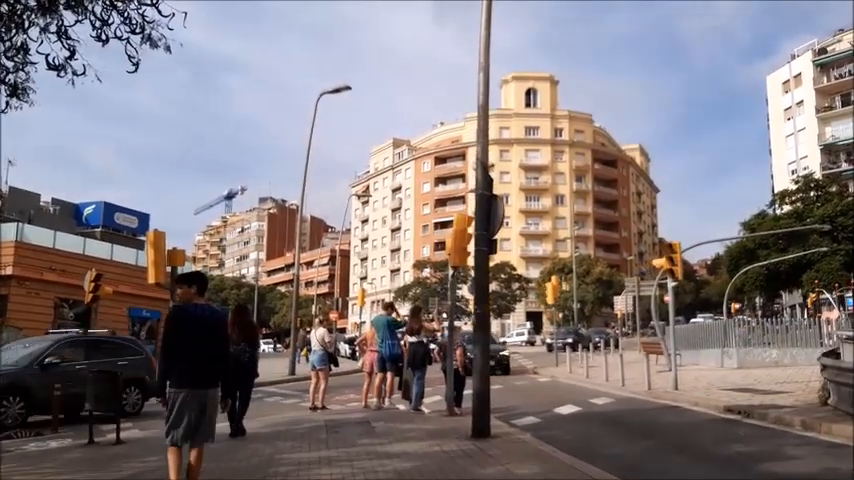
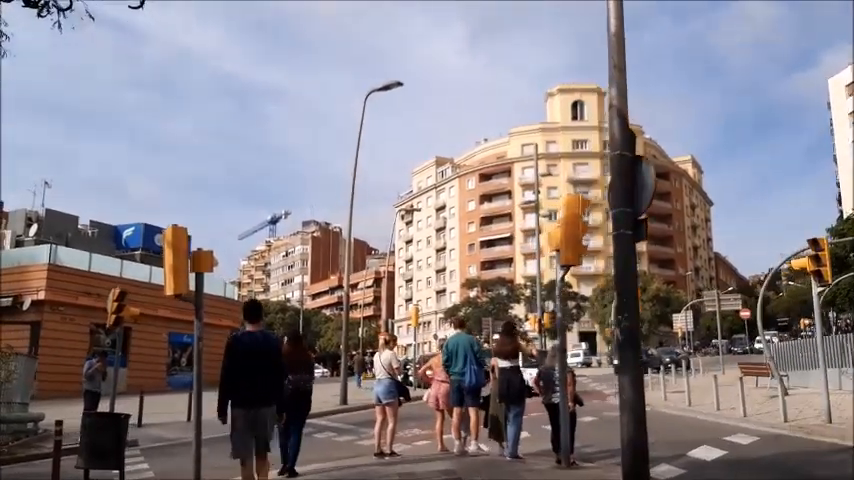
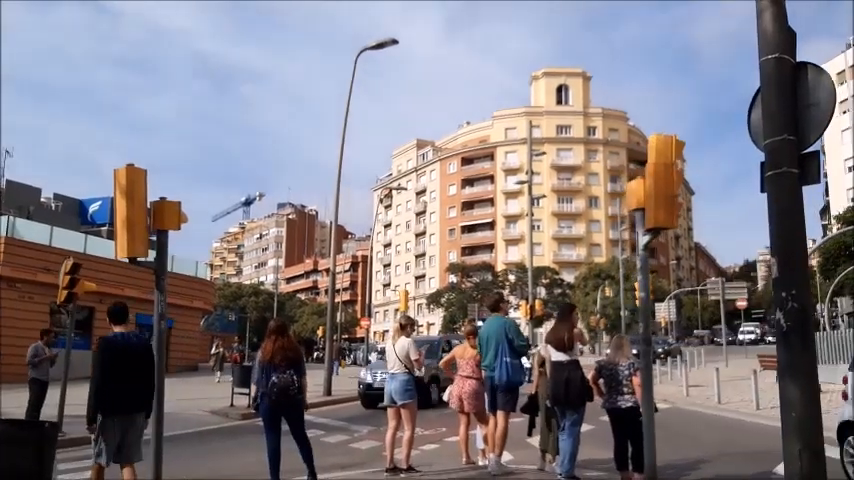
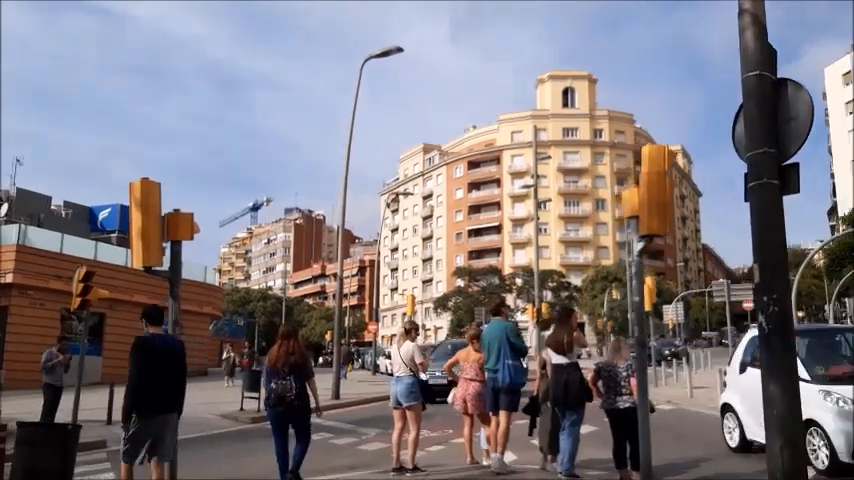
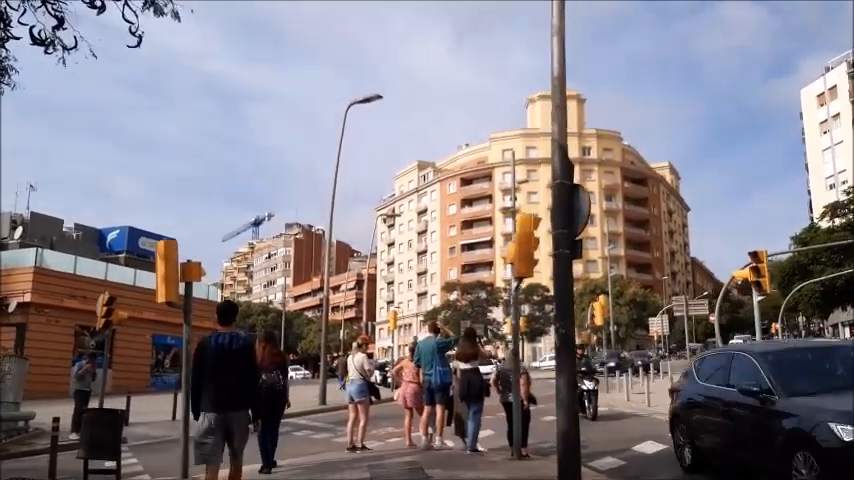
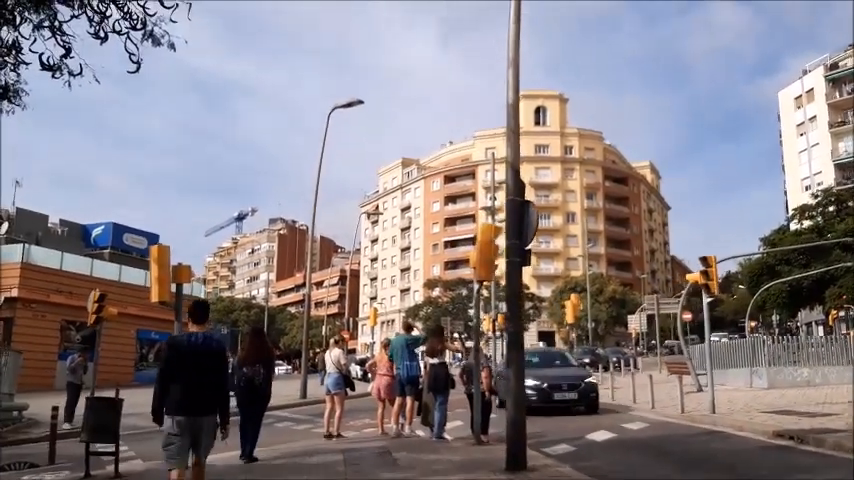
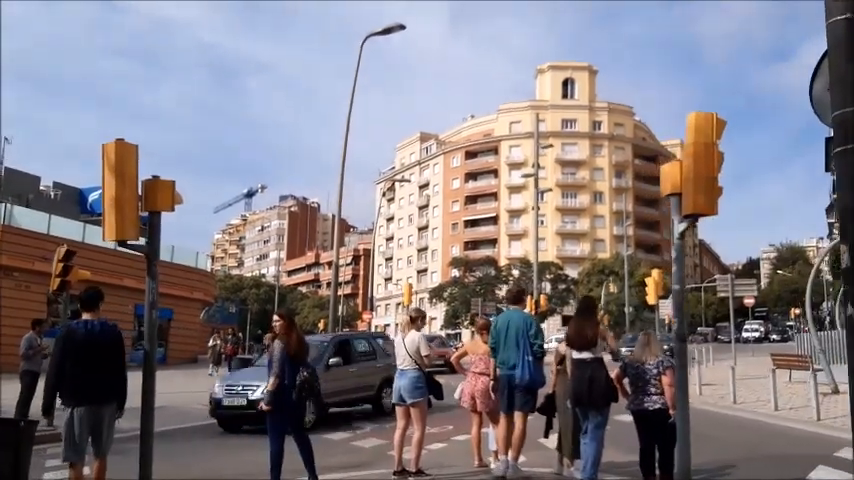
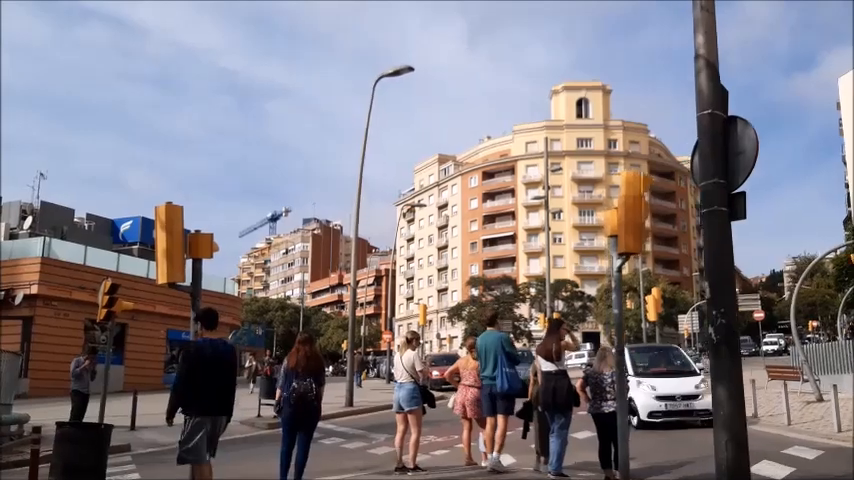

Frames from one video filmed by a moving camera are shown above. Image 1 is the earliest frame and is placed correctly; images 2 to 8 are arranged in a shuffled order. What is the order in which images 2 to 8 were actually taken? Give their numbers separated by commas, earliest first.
6, 5, 2, 8, 4, 3, 7
